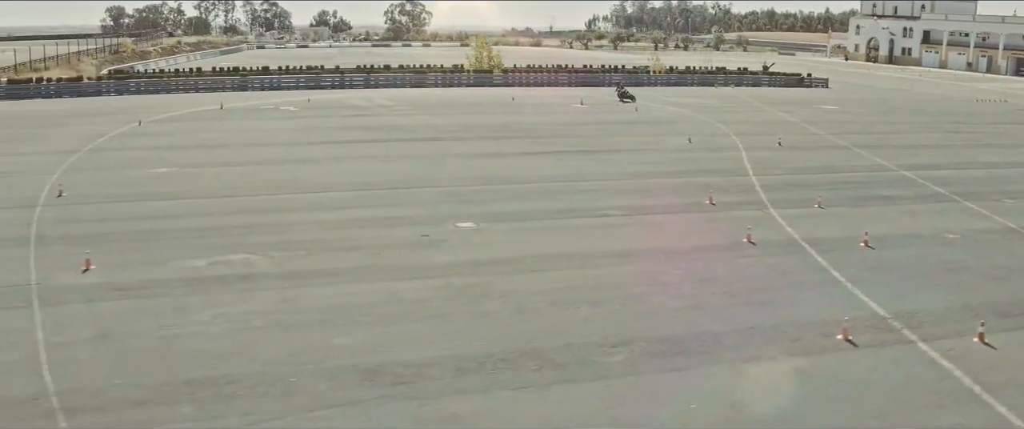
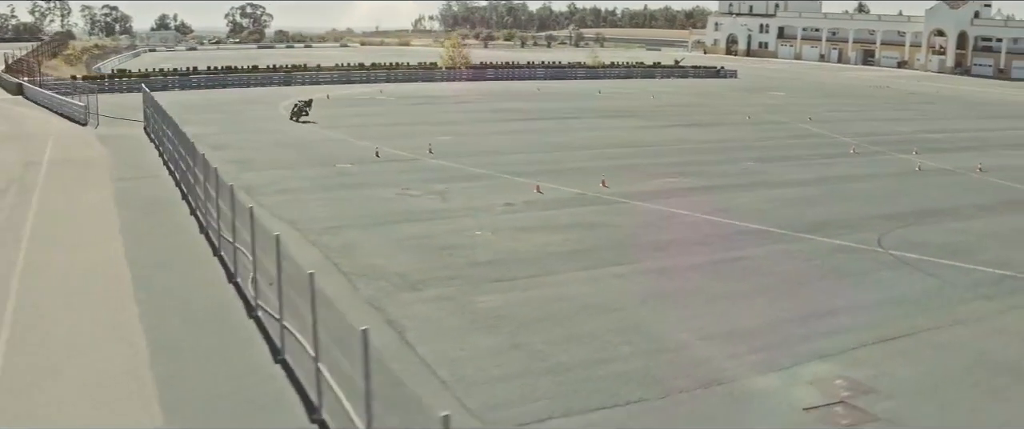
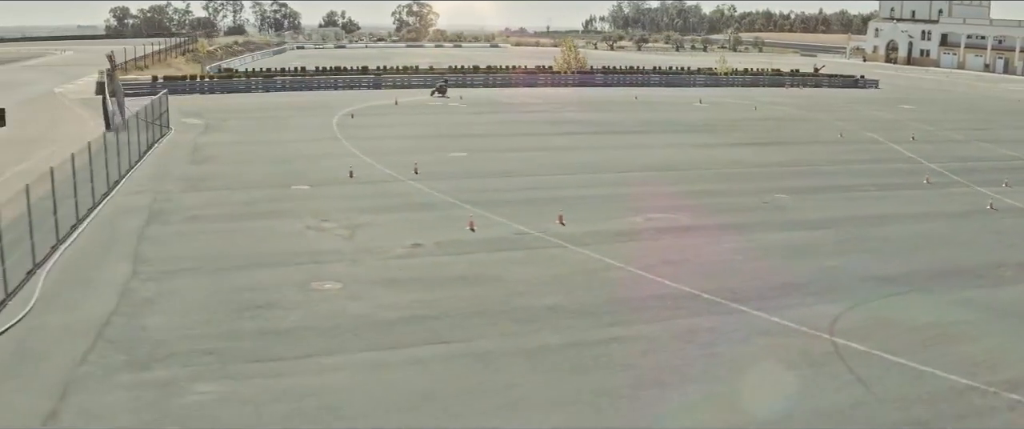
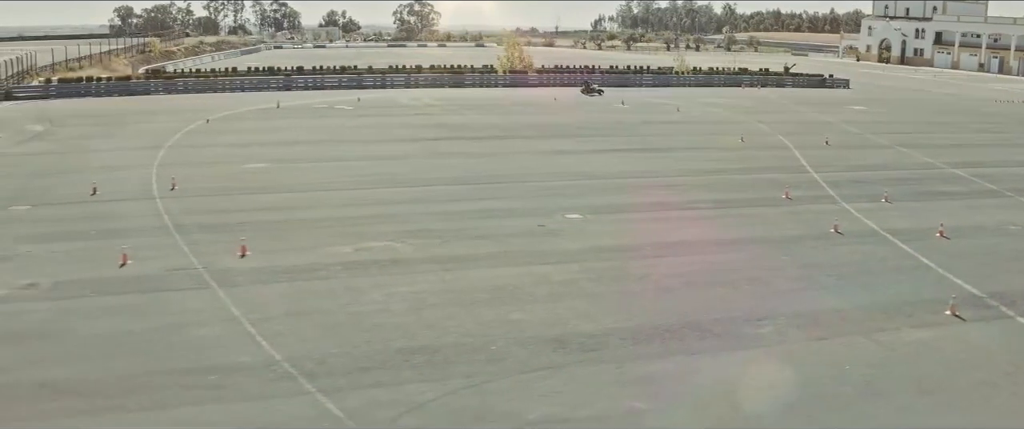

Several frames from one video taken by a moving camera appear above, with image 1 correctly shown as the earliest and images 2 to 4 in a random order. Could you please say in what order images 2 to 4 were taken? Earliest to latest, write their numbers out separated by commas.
4, 3, 2
